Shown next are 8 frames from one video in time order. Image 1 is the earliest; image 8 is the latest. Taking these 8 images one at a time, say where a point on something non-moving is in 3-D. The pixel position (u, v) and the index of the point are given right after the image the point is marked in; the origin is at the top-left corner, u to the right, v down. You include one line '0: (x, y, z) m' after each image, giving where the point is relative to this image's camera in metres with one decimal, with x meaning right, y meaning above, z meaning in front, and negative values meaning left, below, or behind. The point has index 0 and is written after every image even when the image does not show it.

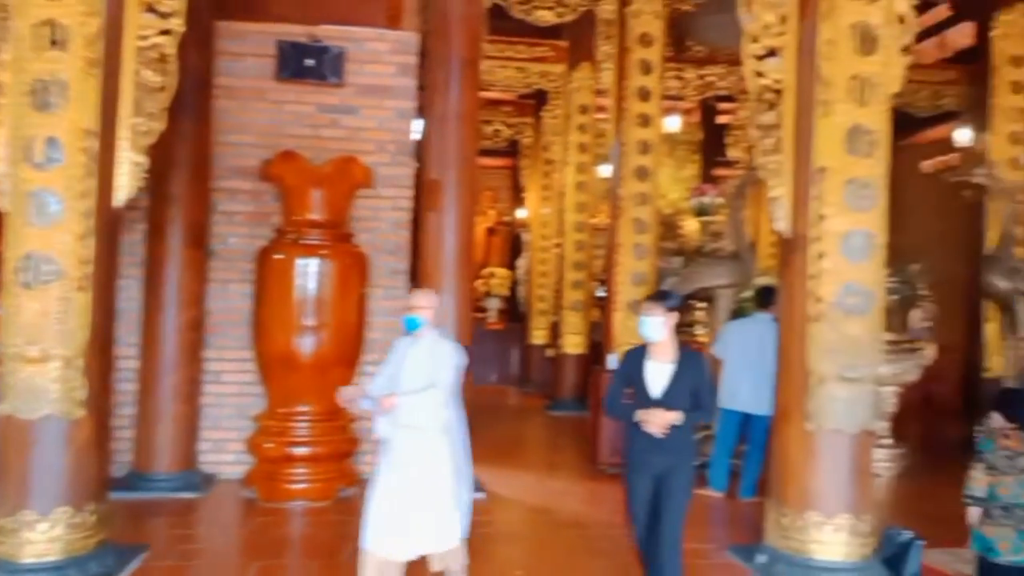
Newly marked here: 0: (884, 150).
0: (+1.8, +0.7, +3.5) m
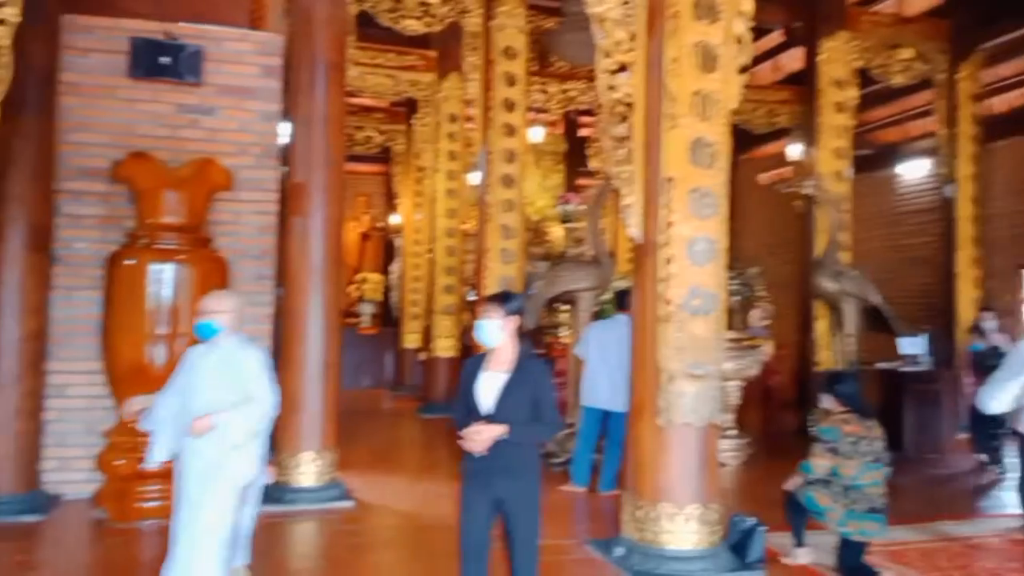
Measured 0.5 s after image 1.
0: (+1.1, +0.7, +3.8) m
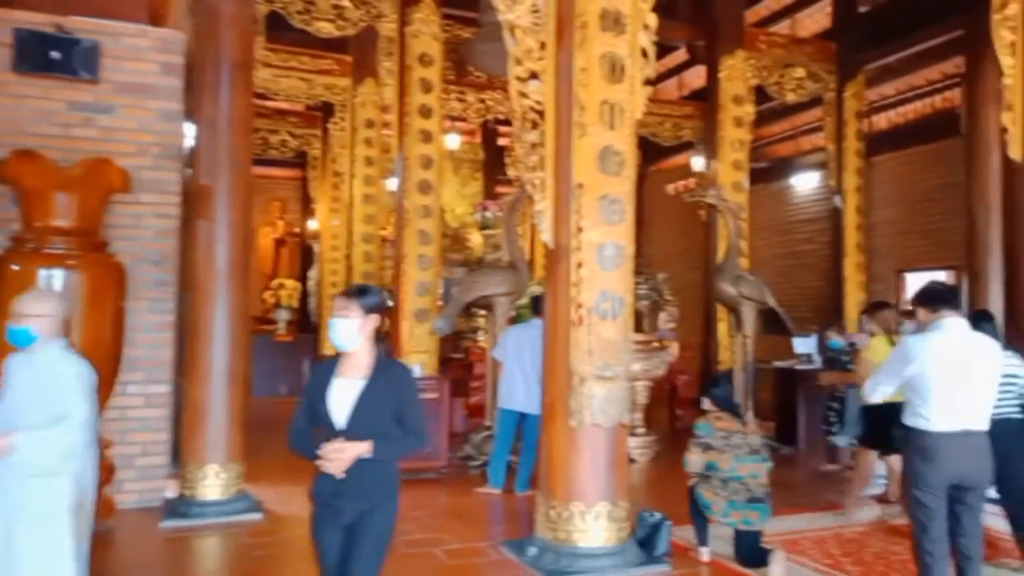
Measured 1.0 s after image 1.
0: (+0.6, +0.6, +3.9) m
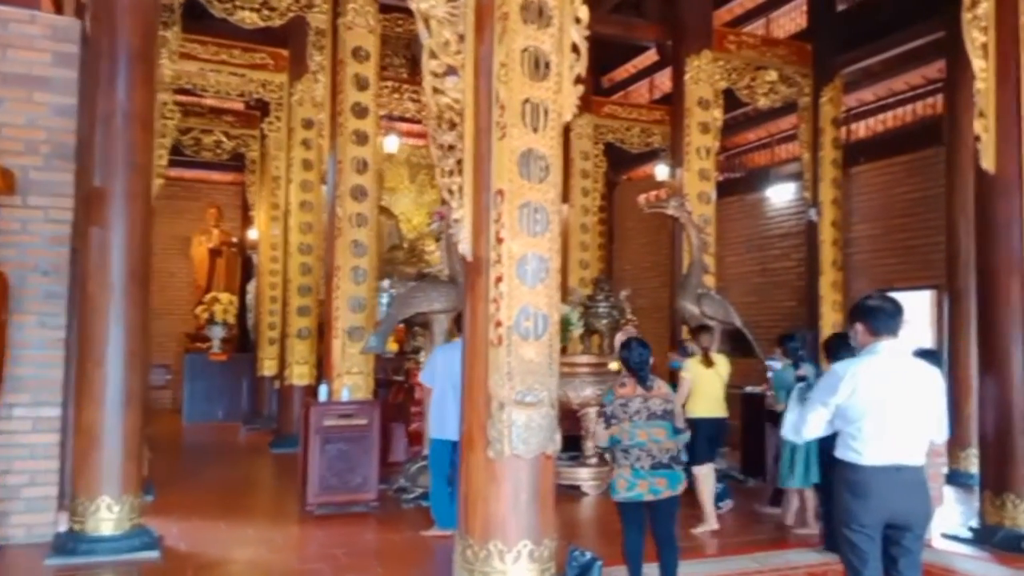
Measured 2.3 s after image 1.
0: (+0.2, +0.5, +3.4) m
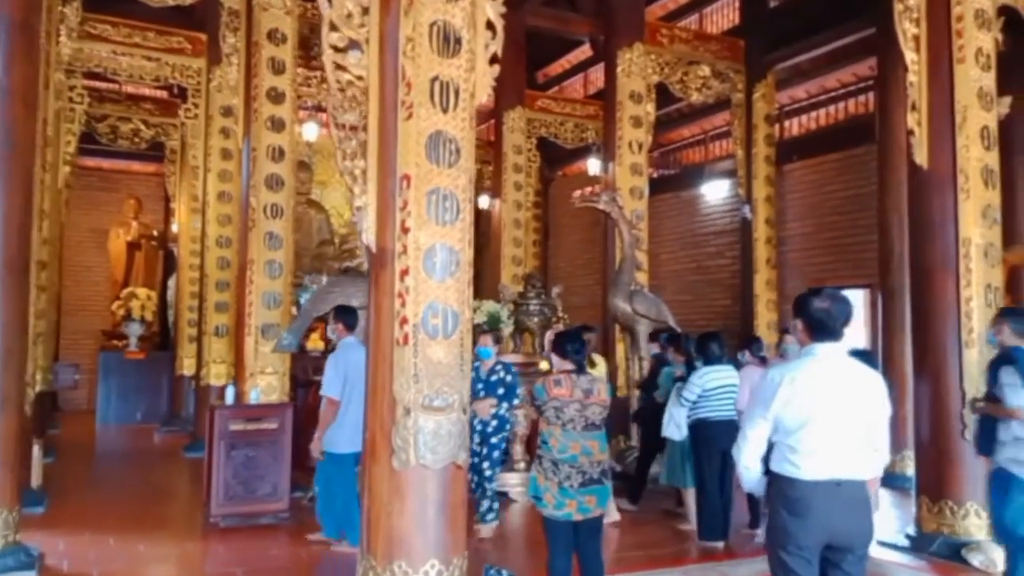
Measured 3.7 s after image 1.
0: (-0.2, +0.5, +3.2) m
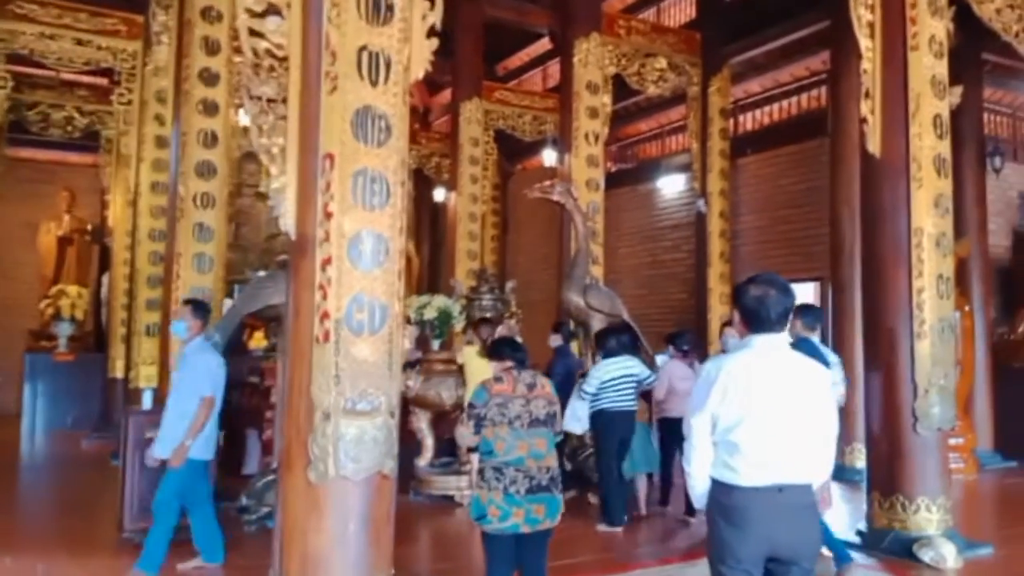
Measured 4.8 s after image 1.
0: (-0.4, +0.6, +2.9) m
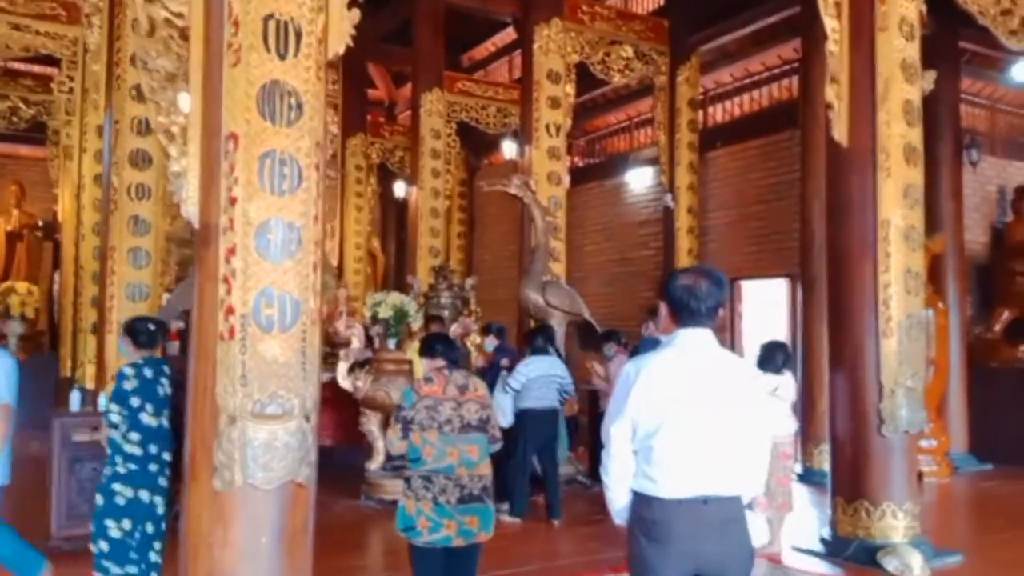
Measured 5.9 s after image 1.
0: (-0.7, +0.6, +2.7) m
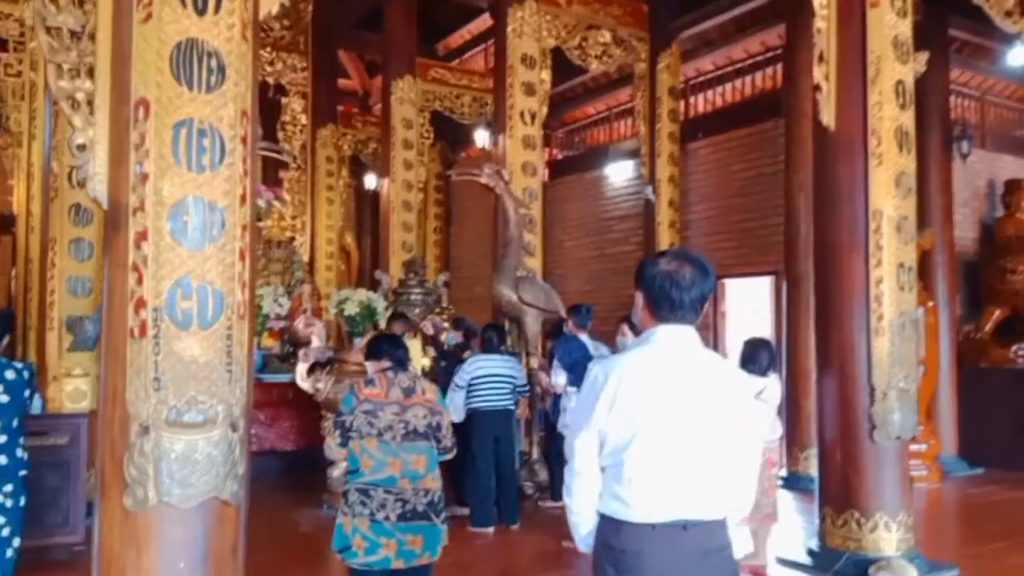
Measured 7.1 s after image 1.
0: (-0.9, +0.6, +2.3) m
